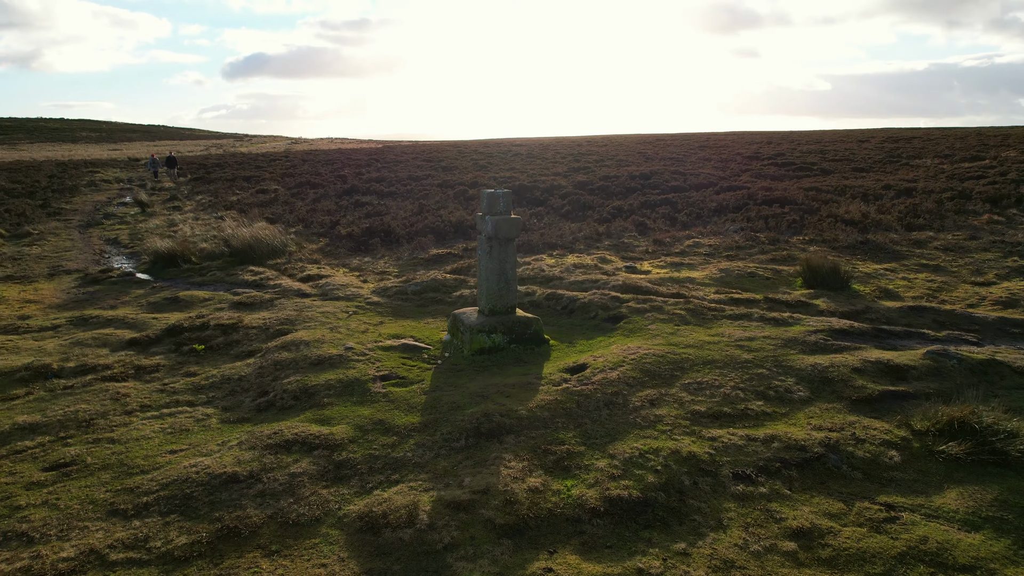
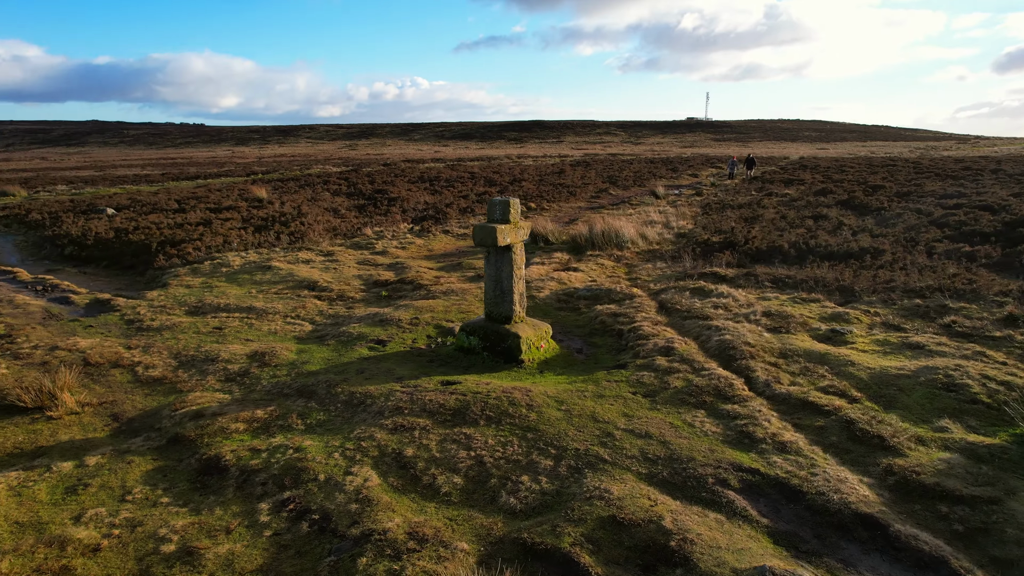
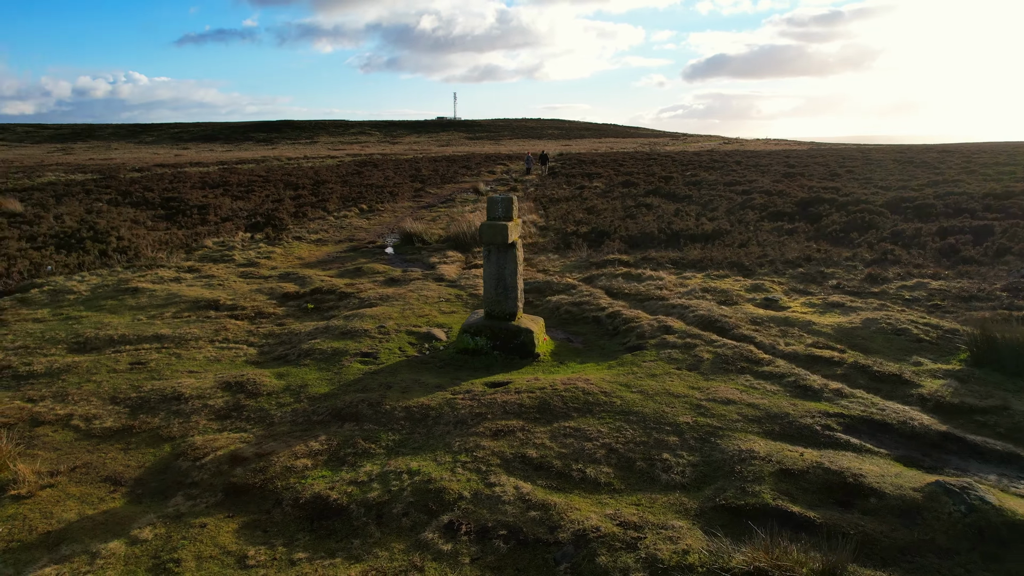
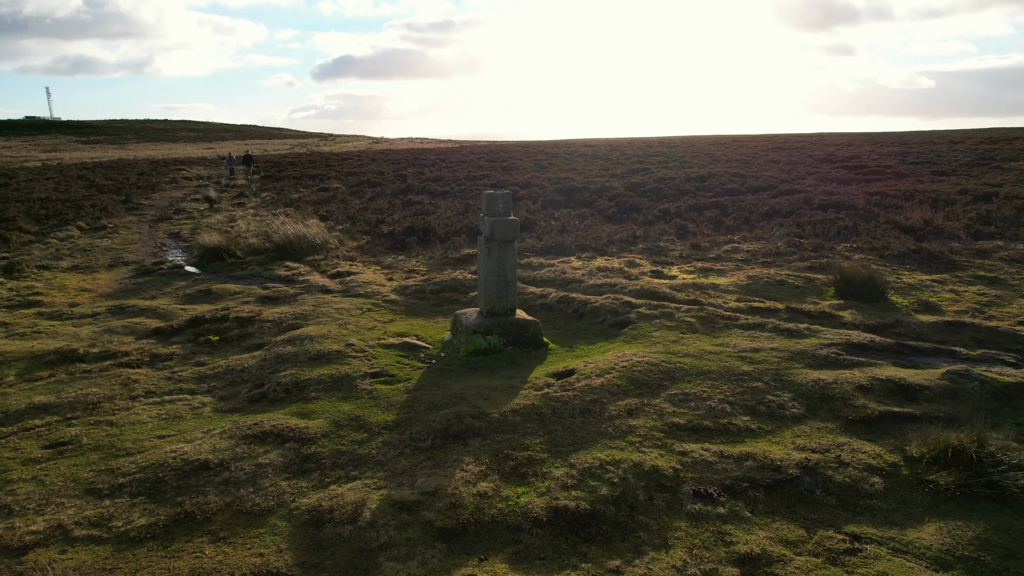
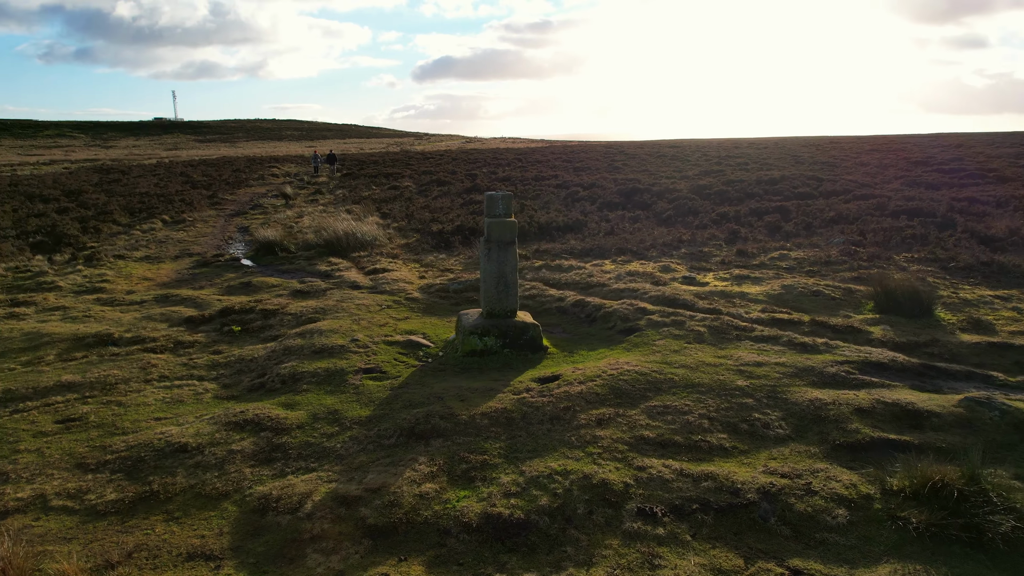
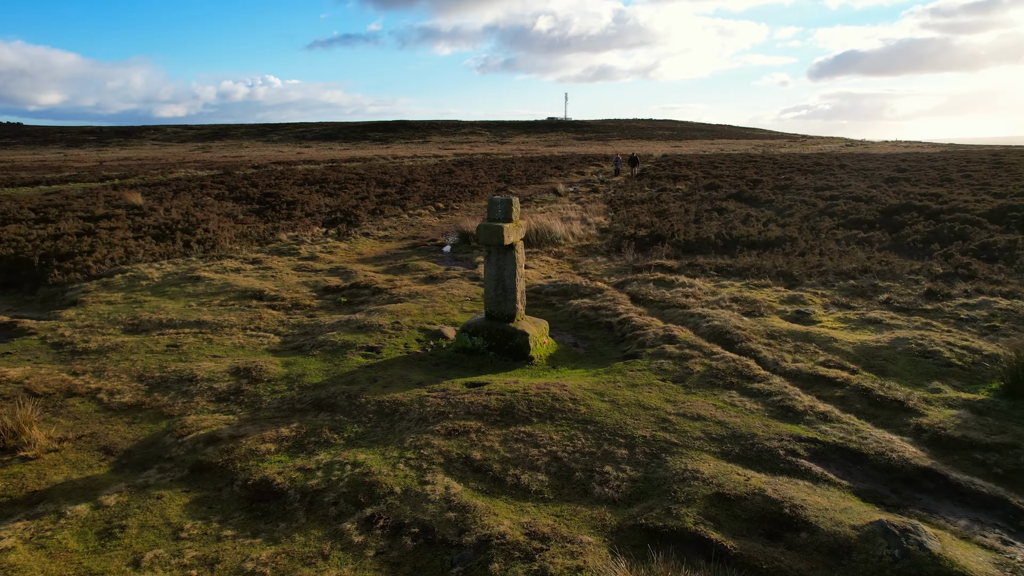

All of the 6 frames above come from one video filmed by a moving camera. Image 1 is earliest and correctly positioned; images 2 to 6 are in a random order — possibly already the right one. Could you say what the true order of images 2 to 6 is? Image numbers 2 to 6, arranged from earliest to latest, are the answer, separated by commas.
4, 5, 3, 6, 2
